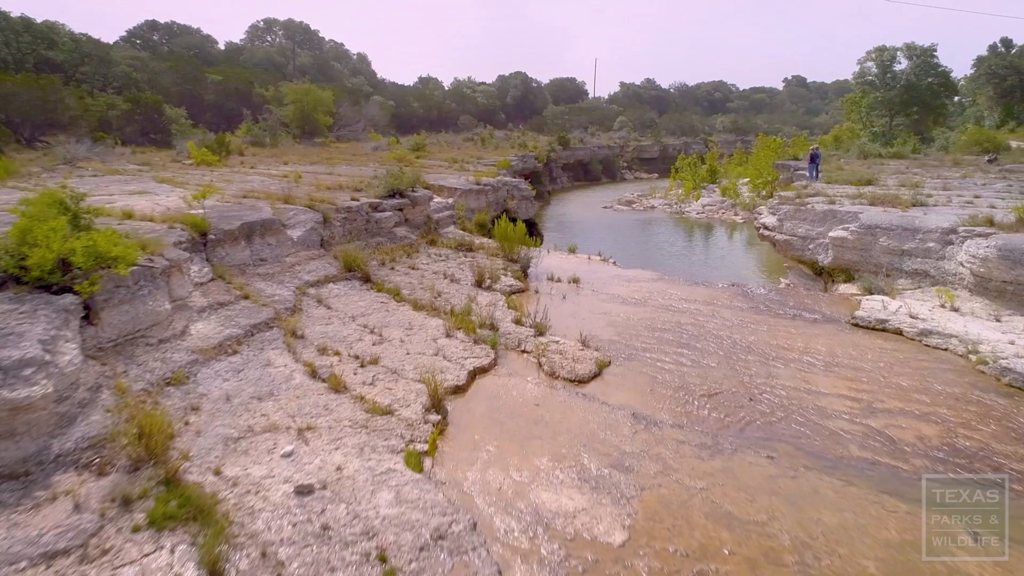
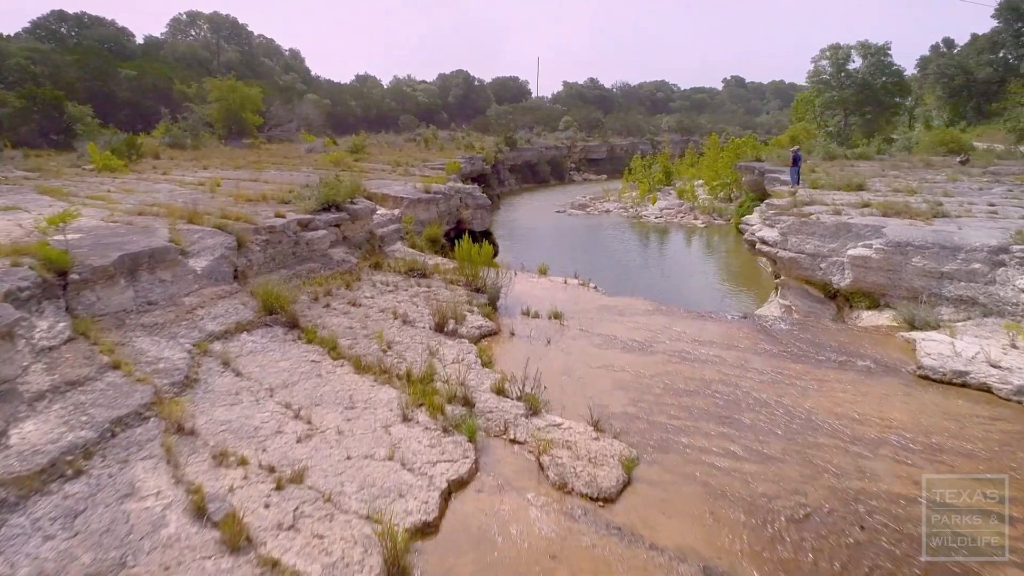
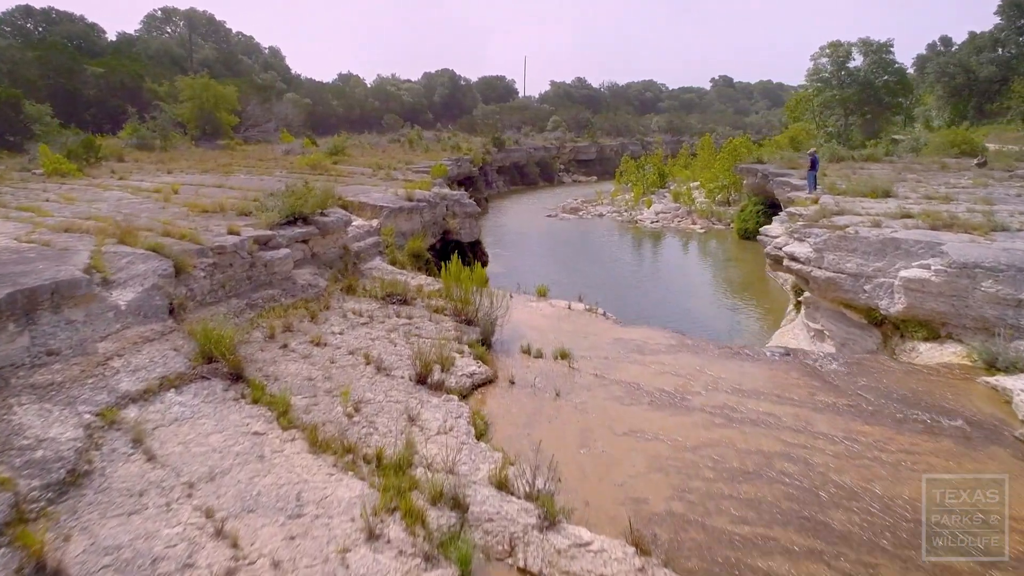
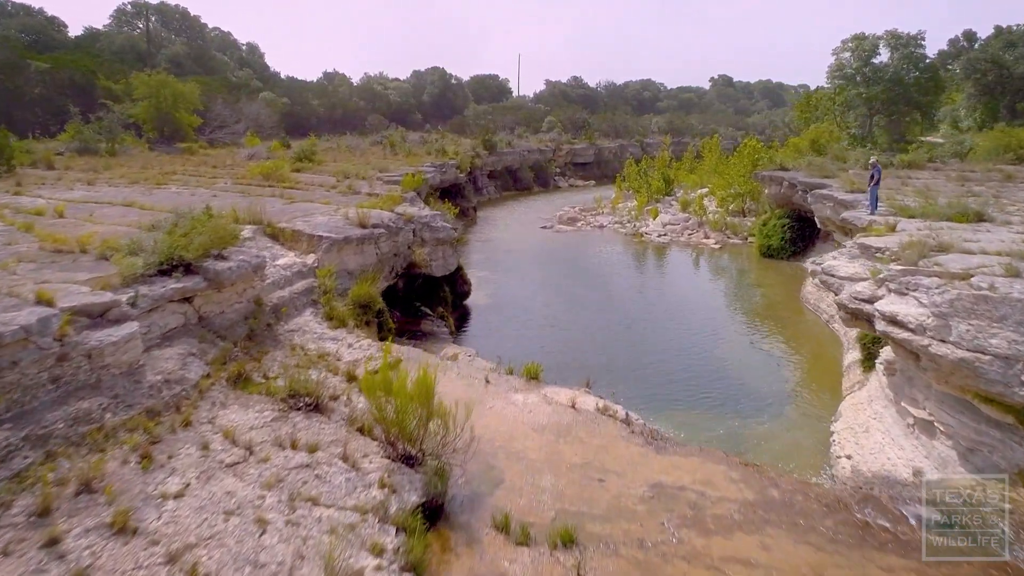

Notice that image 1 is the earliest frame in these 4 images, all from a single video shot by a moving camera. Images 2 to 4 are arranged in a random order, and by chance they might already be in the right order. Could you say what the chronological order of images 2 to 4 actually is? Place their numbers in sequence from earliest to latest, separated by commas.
2, 3, 4
